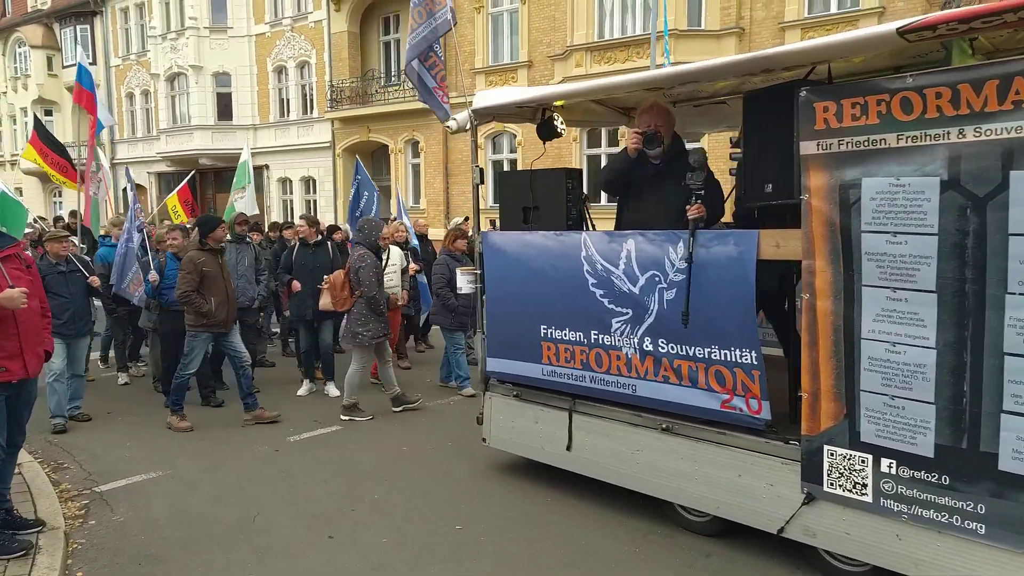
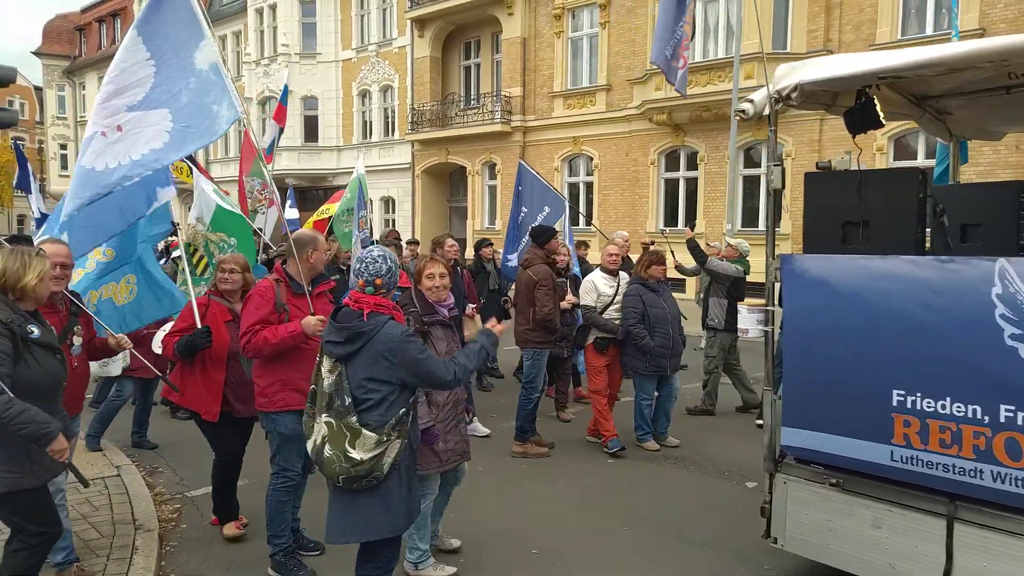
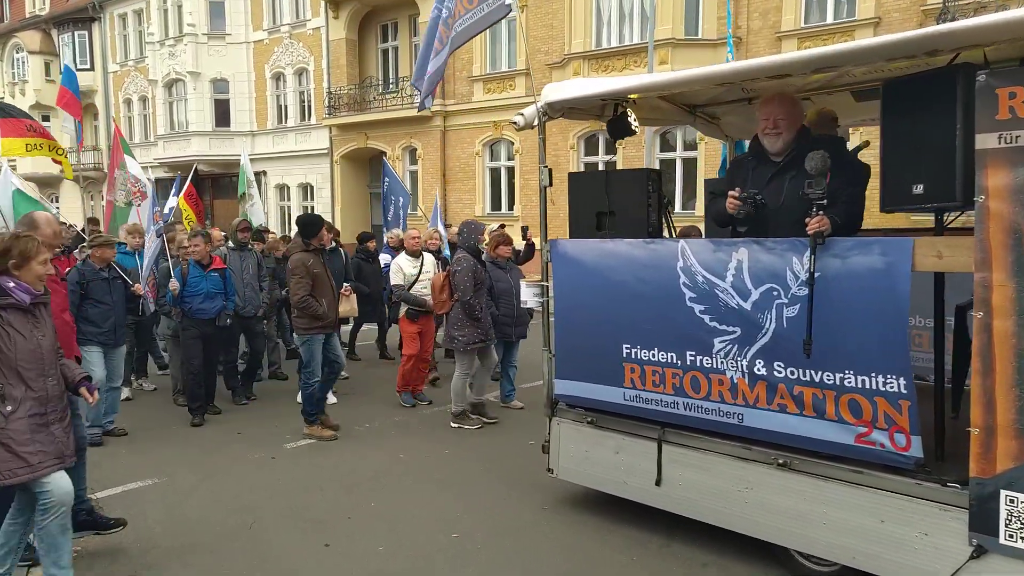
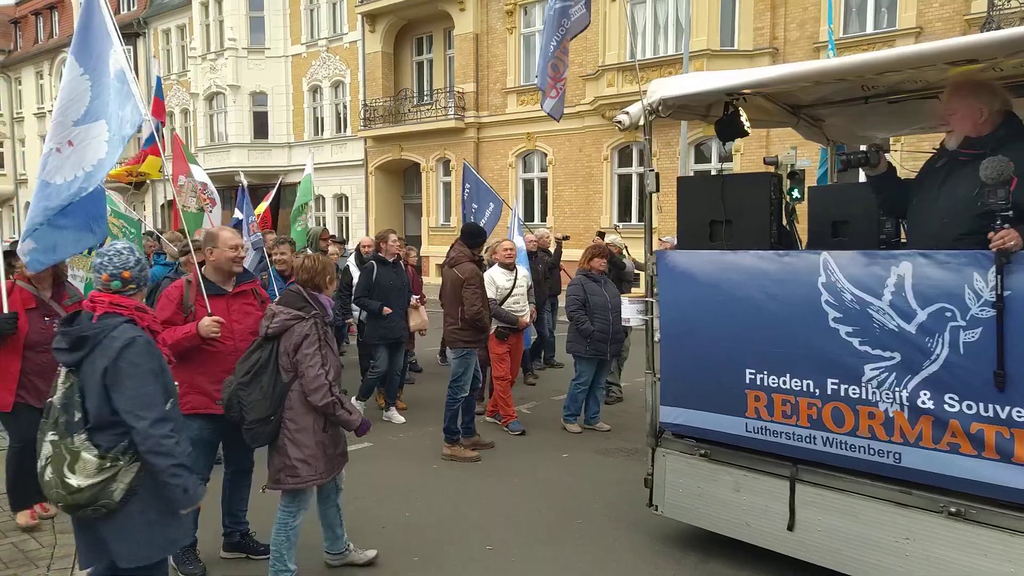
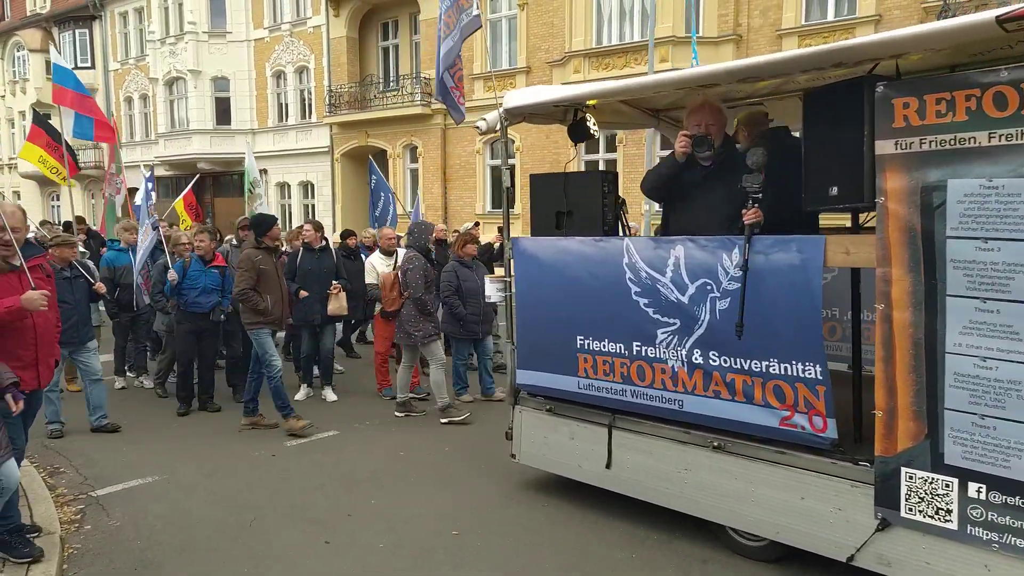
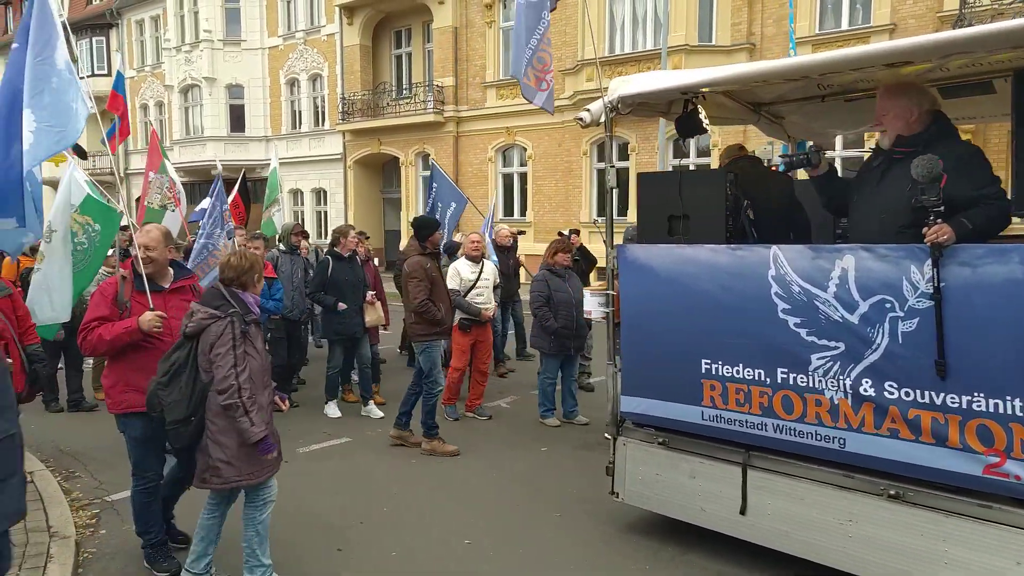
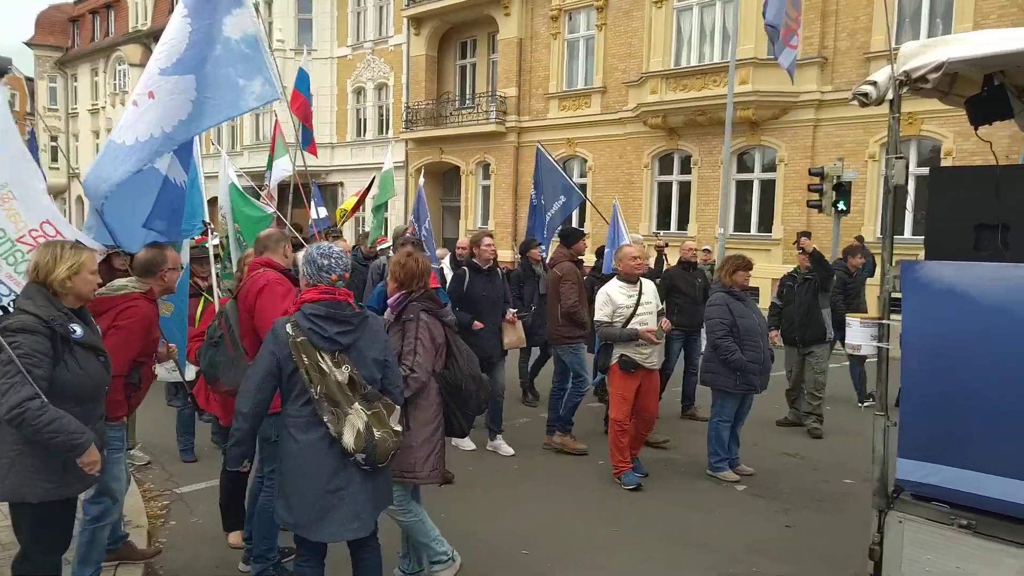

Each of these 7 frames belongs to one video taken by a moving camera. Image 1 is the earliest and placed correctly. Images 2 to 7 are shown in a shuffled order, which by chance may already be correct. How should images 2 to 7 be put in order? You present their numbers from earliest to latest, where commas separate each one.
5, 3, 6, 4, 2, 7
